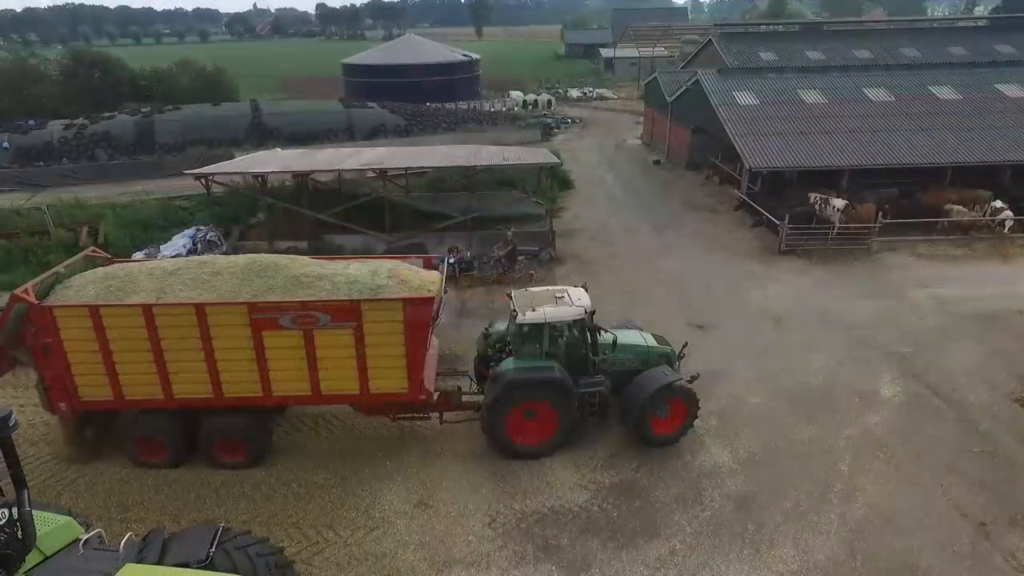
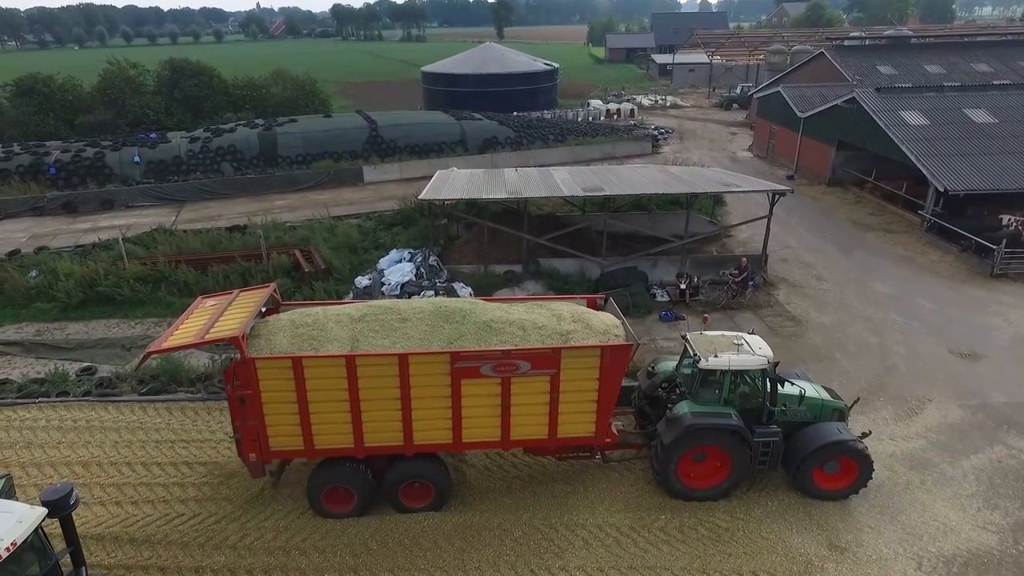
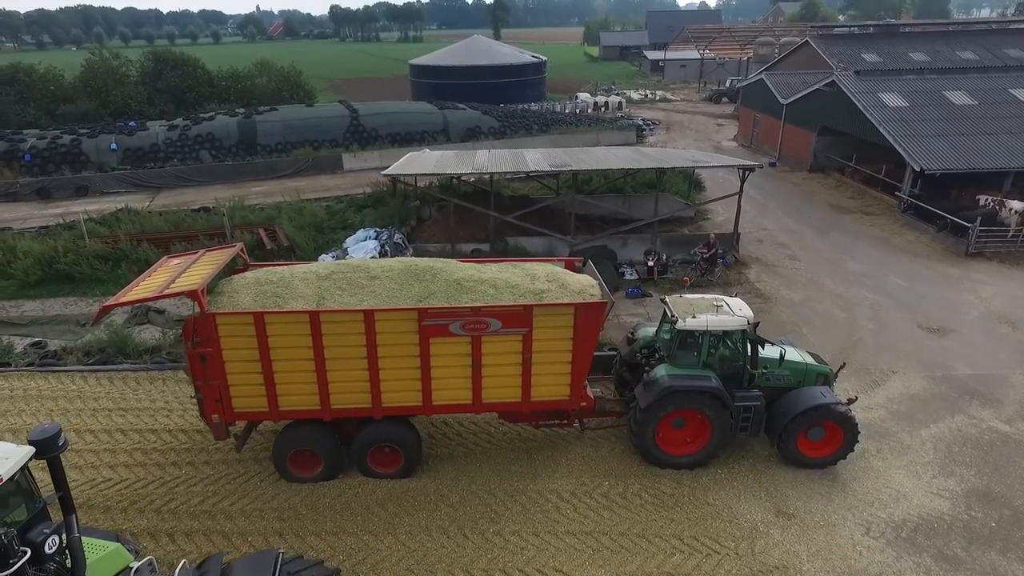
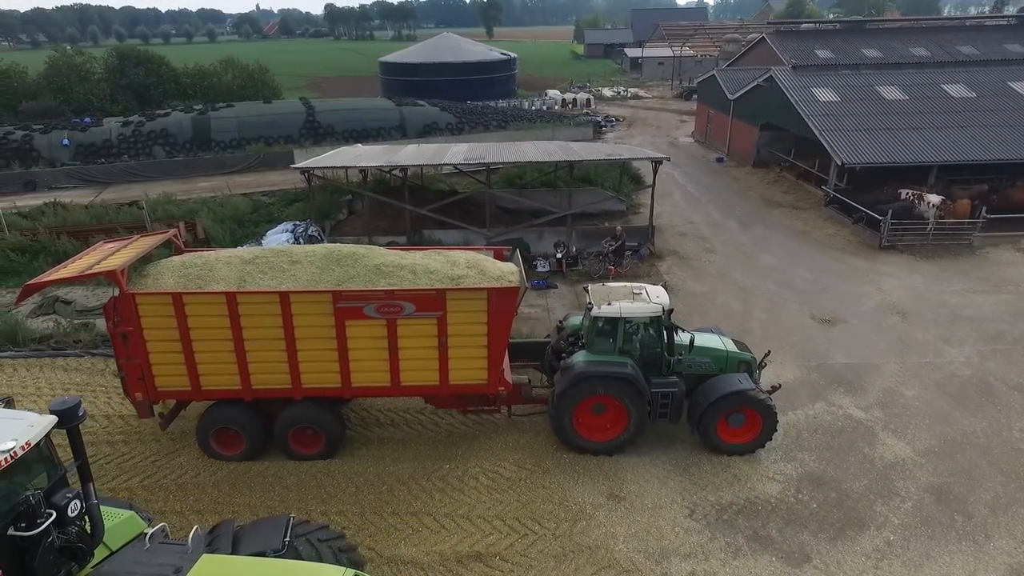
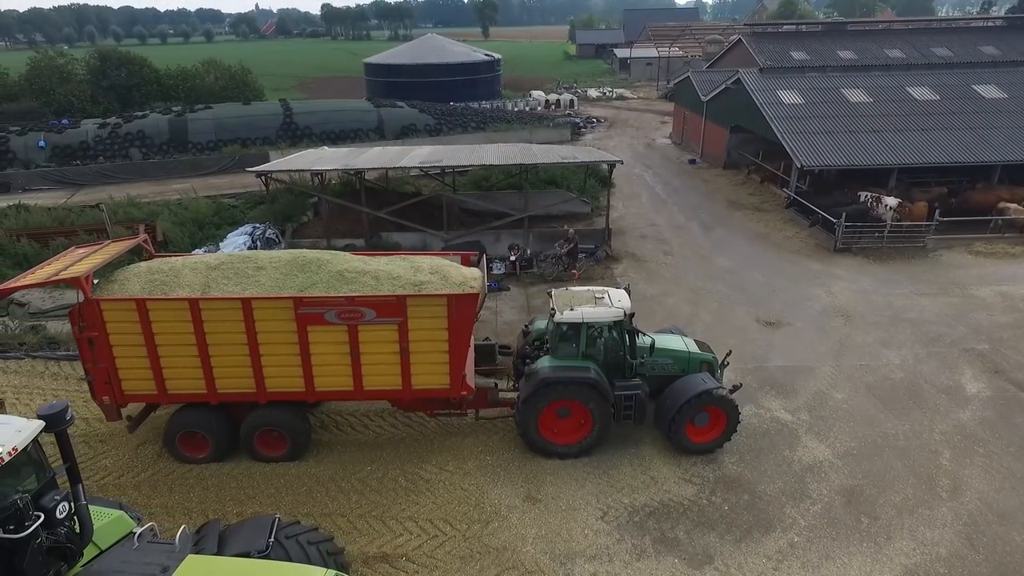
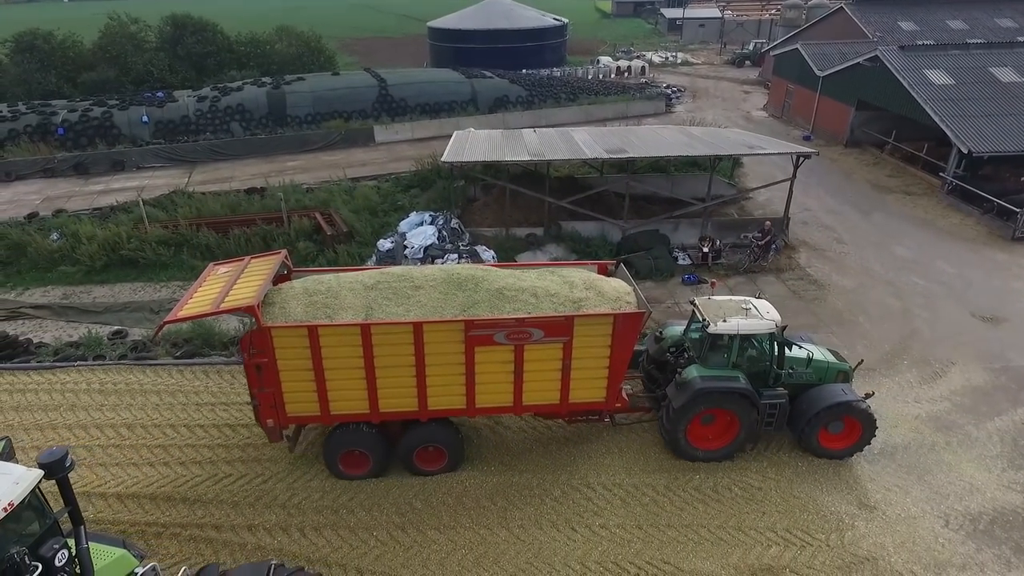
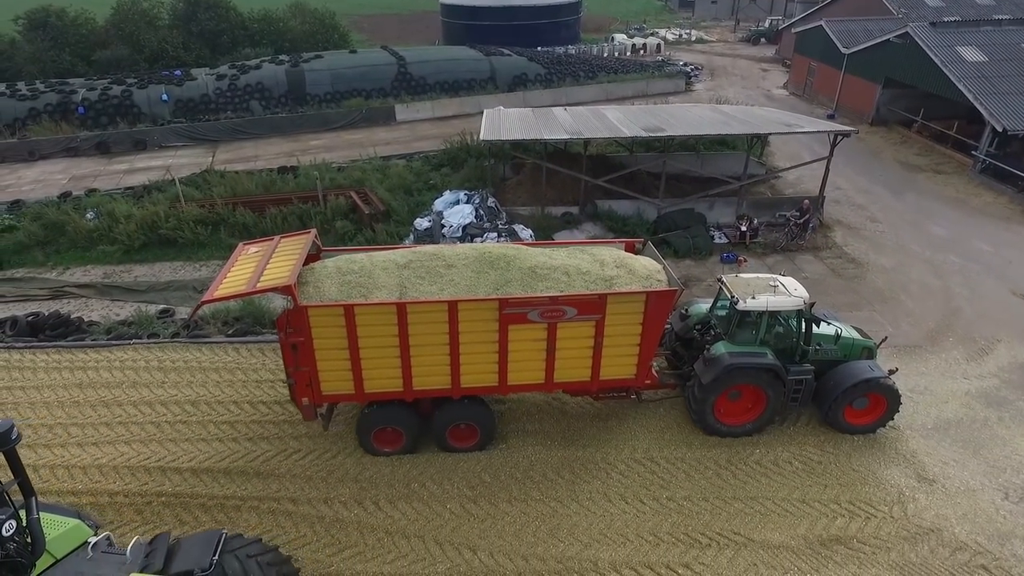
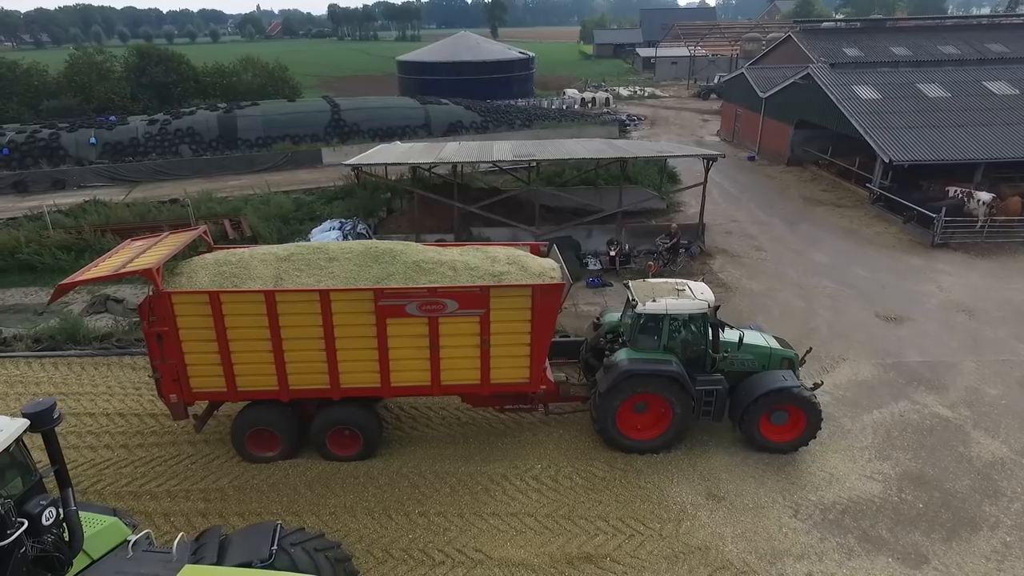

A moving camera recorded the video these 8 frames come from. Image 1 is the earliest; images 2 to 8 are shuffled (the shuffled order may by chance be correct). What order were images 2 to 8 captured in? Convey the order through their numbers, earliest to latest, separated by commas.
5, 4, 8, 3, 2, 6, 7
